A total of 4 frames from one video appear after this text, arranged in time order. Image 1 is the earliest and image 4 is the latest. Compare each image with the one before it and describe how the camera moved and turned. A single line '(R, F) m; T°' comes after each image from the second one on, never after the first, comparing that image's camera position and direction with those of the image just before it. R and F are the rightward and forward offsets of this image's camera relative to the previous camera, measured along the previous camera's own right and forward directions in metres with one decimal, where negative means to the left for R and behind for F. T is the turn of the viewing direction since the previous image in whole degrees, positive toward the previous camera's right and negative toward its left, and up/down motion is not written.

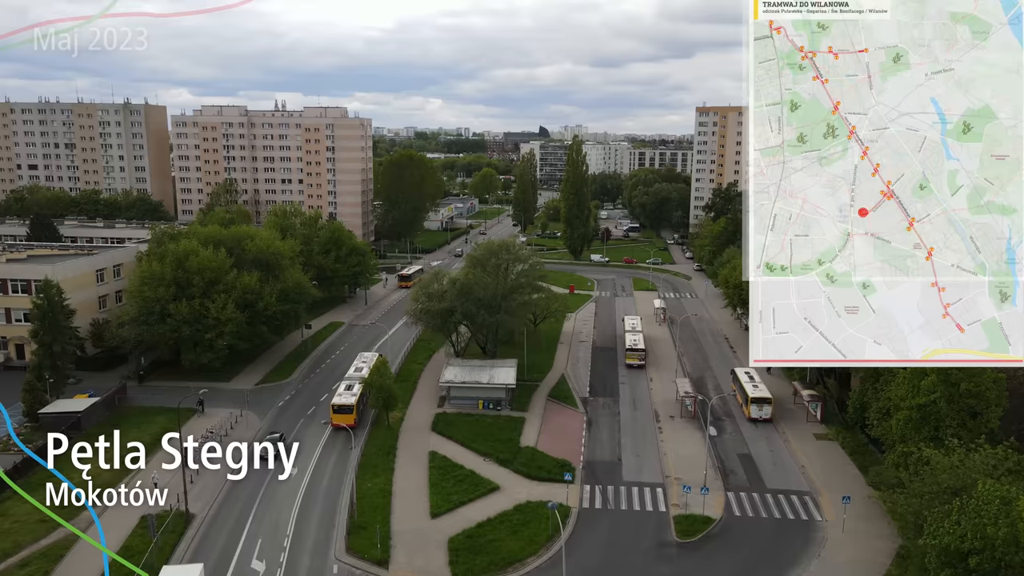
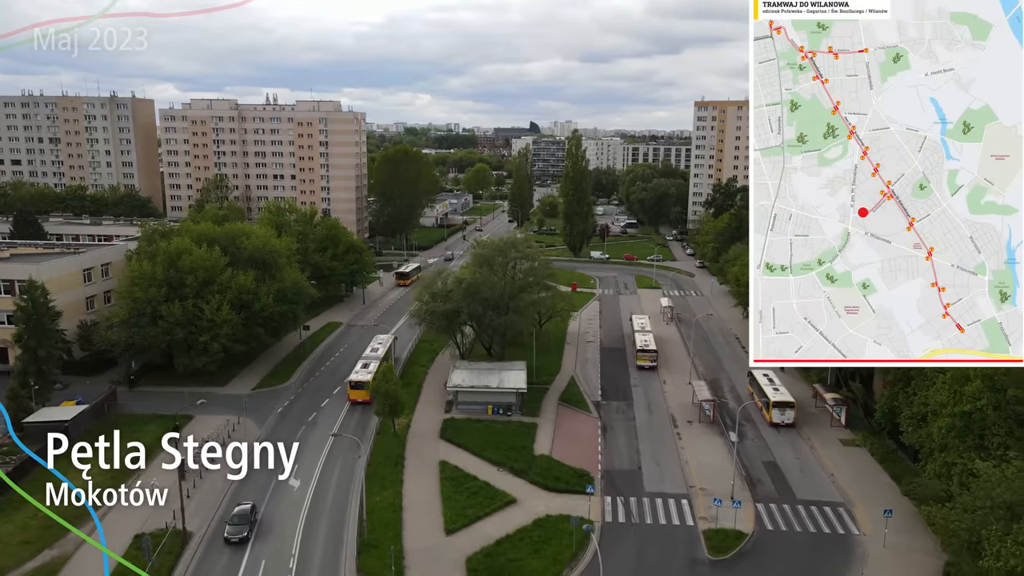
(-1.1, +1.8) m; +1°
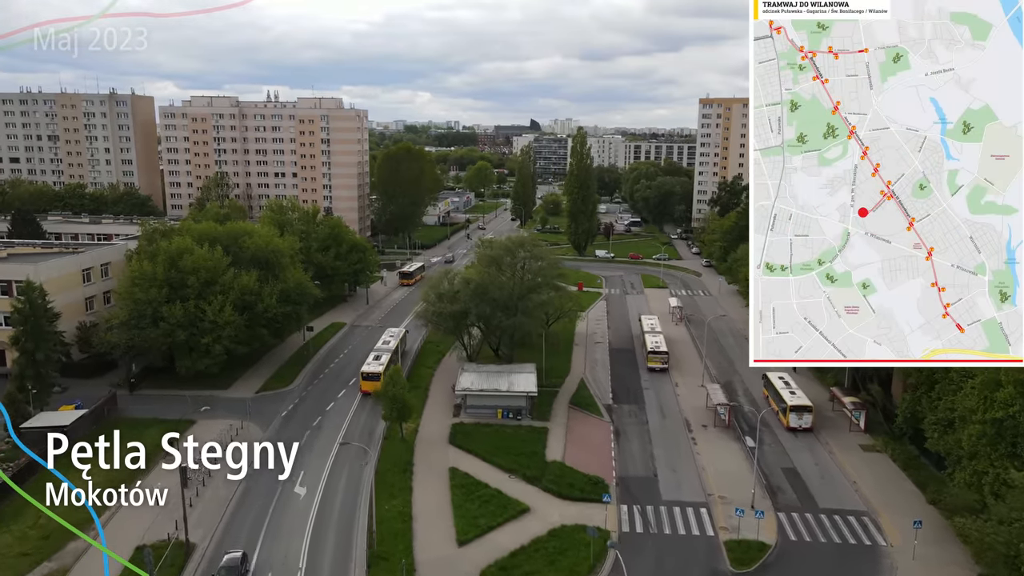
(-0.5, +0.9) m; 0°
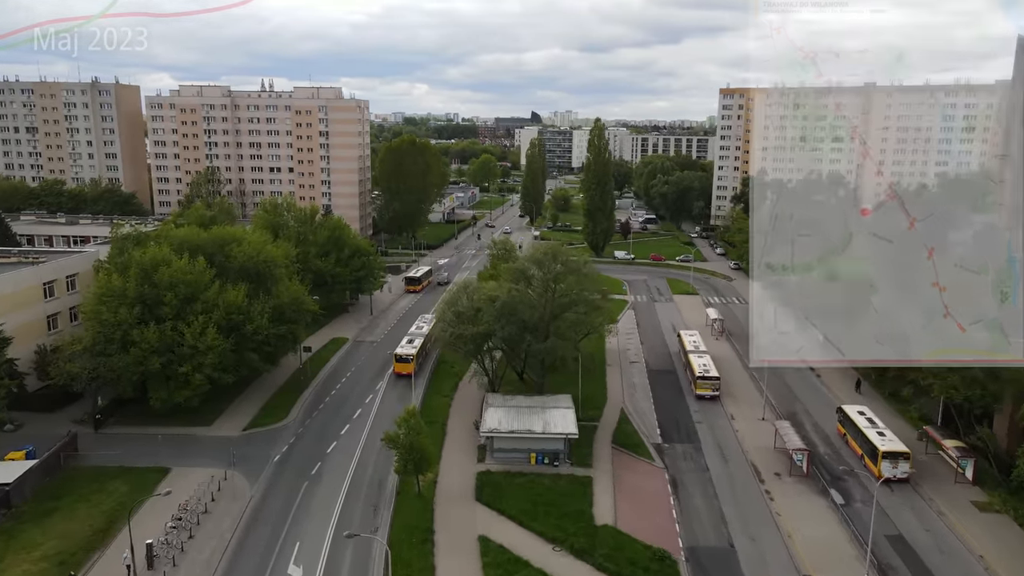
(-1.6, +5.9) m; 0°
